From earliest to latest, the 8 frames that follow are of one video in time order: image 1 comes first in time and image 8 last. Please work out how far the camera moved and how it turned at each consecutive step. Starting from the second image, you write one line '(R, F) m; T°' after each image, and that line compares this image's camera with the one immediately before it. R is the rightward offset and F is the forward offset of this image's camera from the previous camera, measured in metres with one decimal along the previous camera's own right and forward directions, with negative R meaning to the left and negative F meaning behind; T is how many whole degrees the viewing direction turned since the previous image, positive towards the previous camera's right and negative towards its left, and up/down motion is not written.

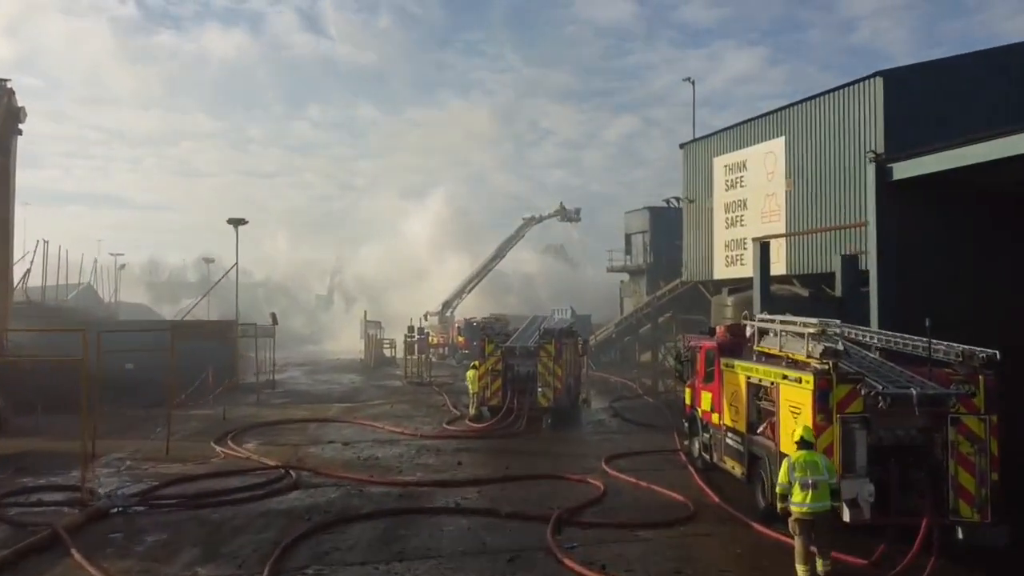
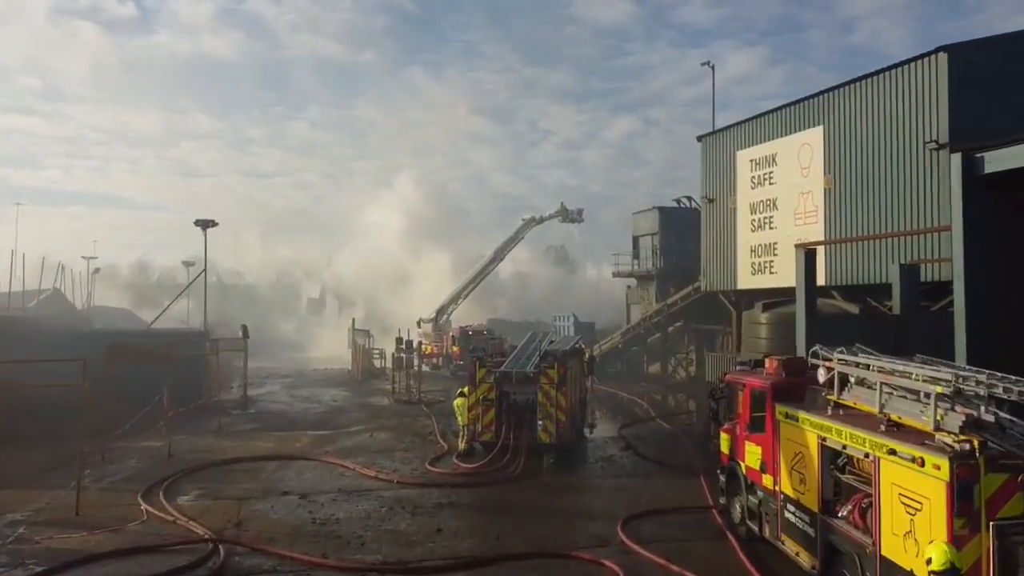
(+0.1, +2.5) m; 0°
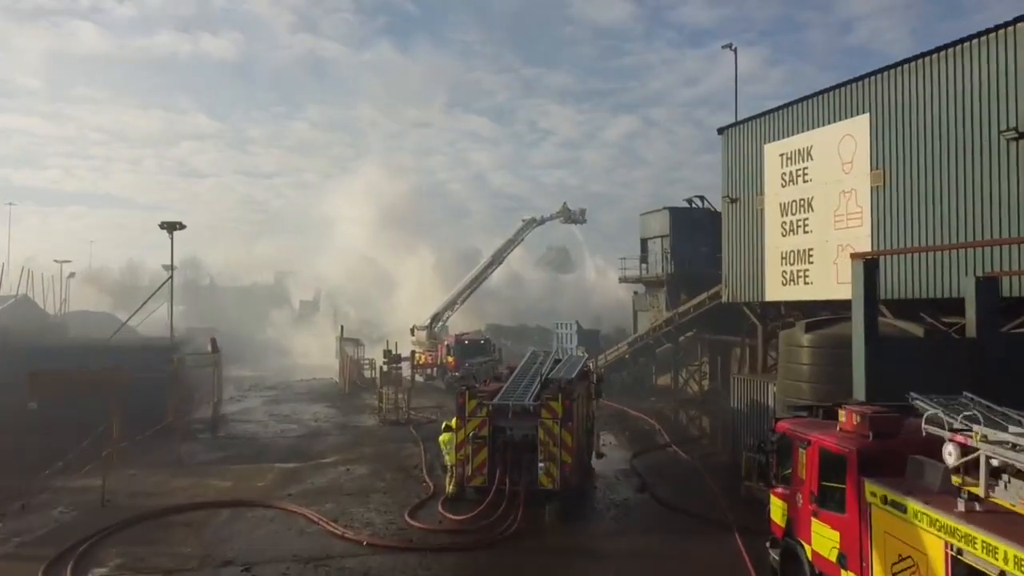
(+0.1, +2.2) m; 0°
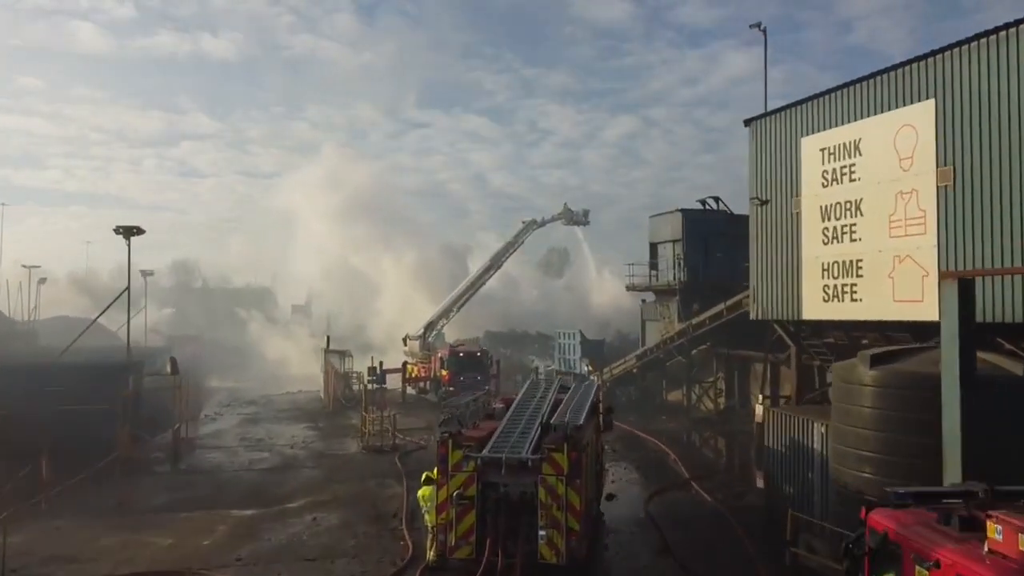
(+0.1, +2.3) m; 0°
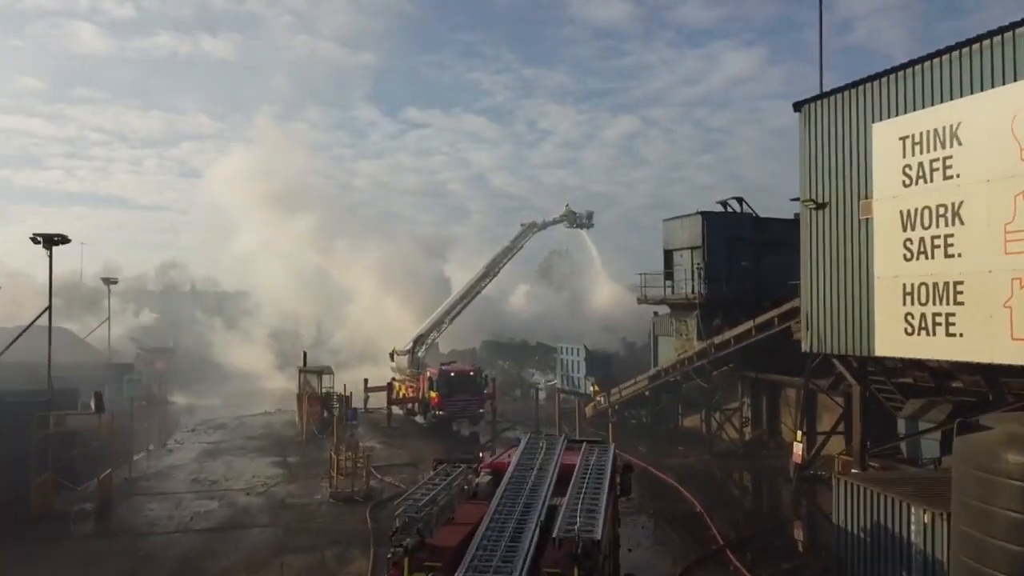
(+0.1, +3.1) m; 0°
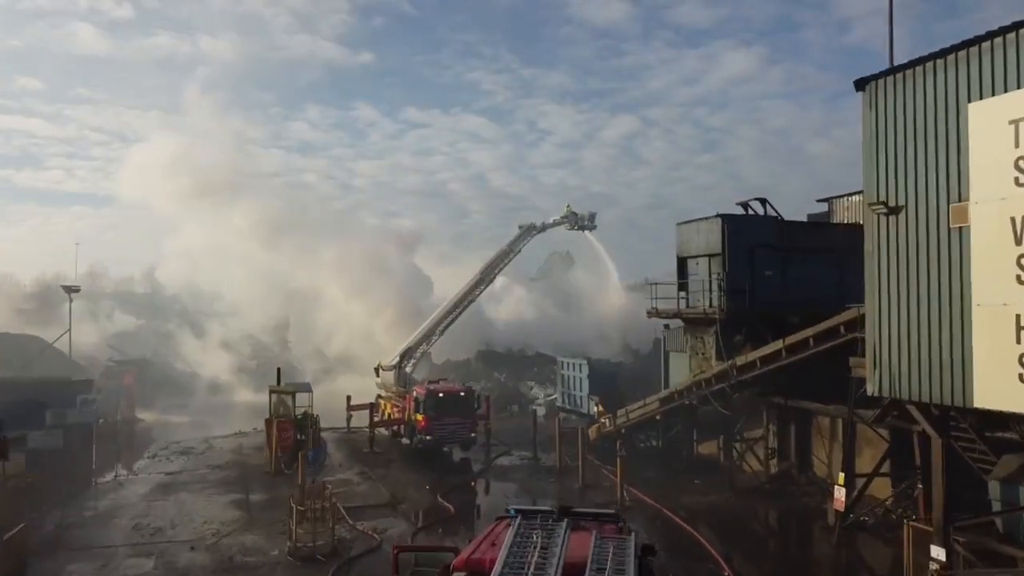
(+0.1, +2.6) m; 0°
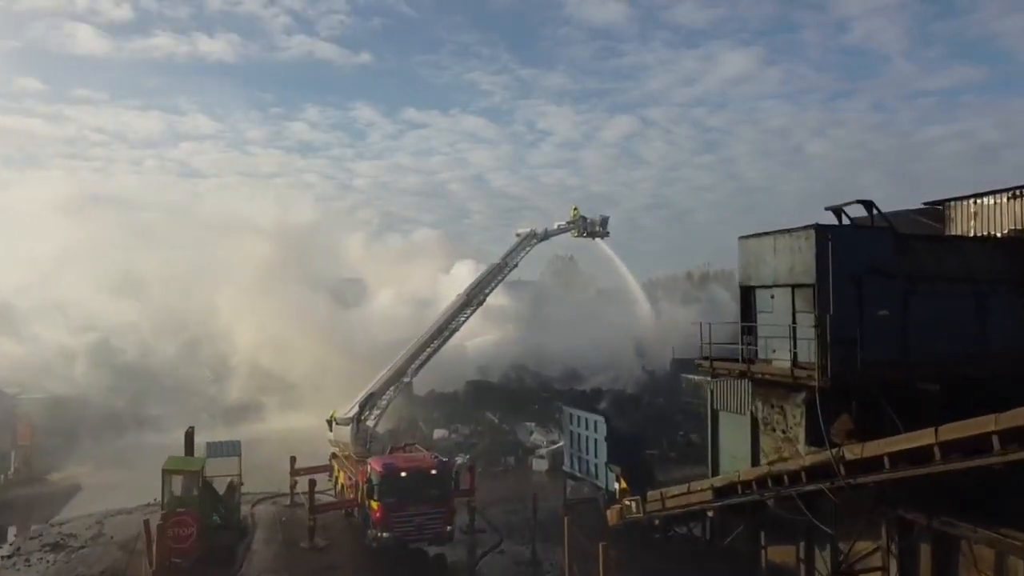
(+0.2, +6.7) m; 0°
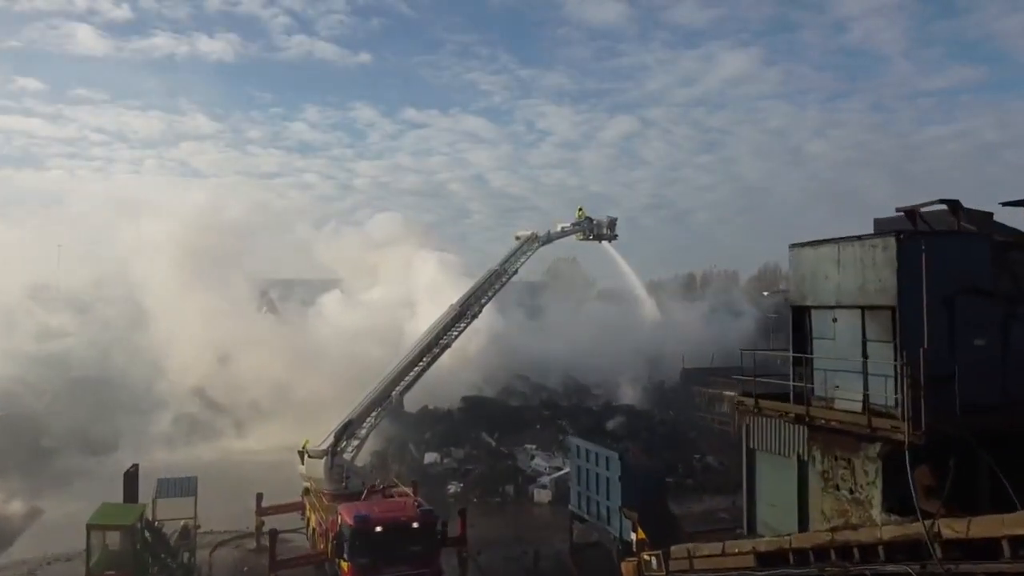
(0.0, +2.9) m; 0°
